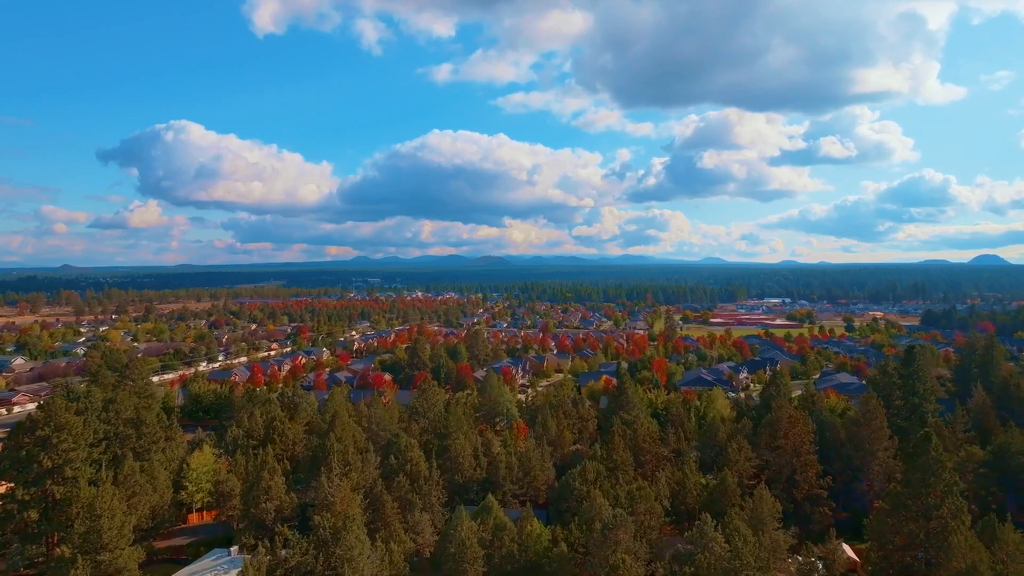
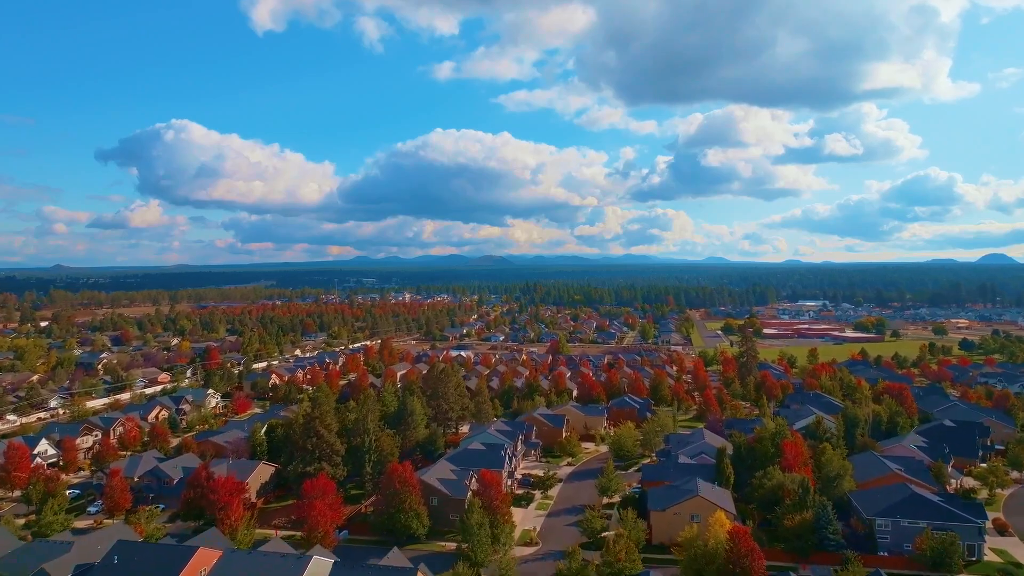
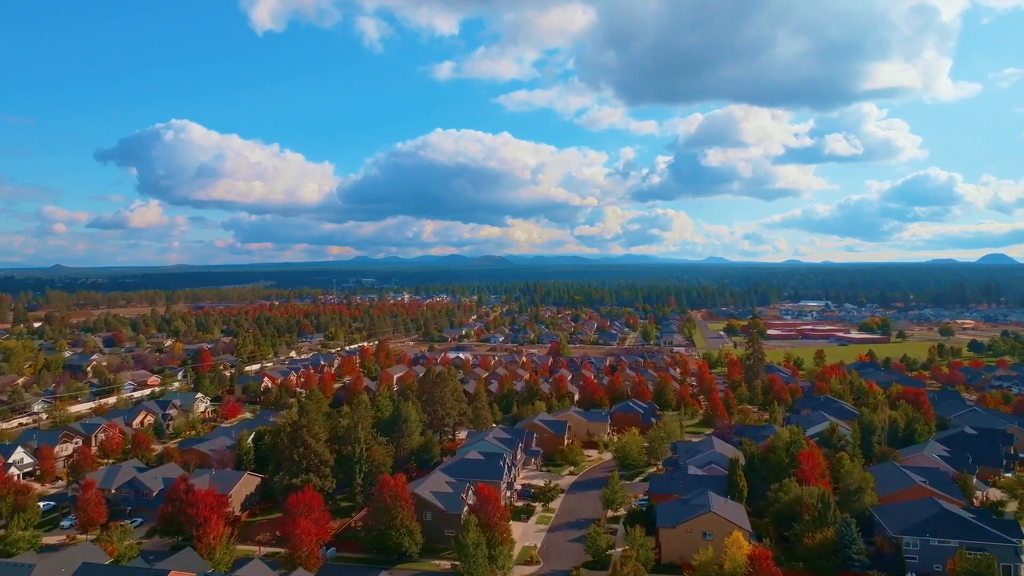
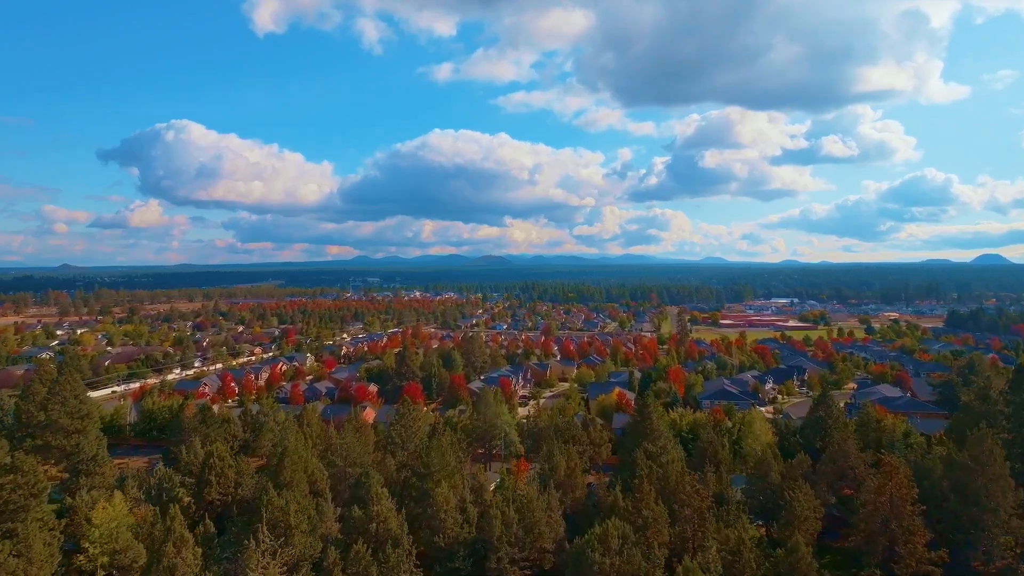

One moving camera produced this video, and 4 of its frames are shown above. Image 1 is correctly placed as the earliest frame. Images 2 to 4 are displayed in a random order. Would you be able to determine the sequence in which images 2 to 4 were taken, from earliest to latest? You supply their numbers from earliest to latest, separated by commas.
4, 2, 3
